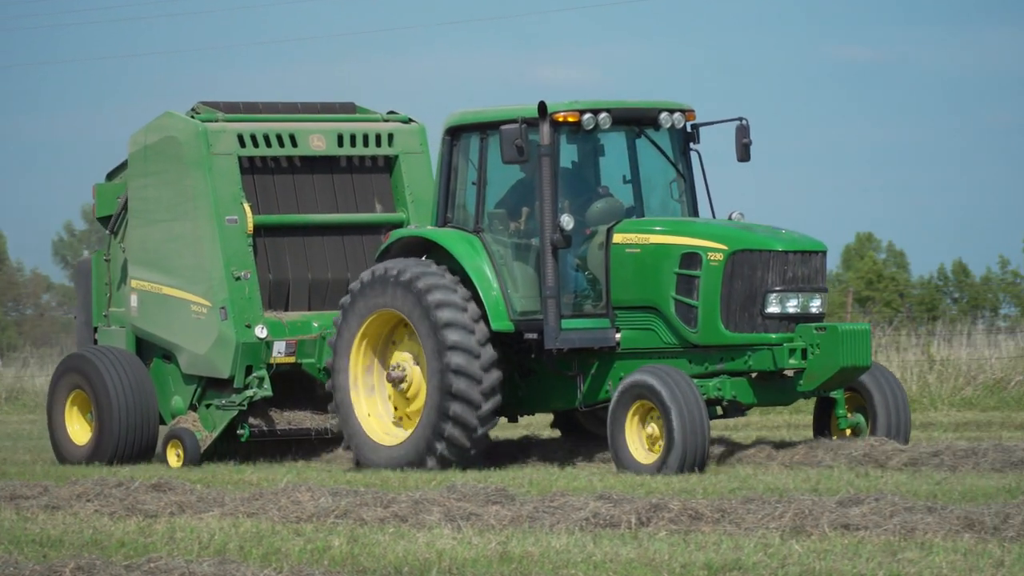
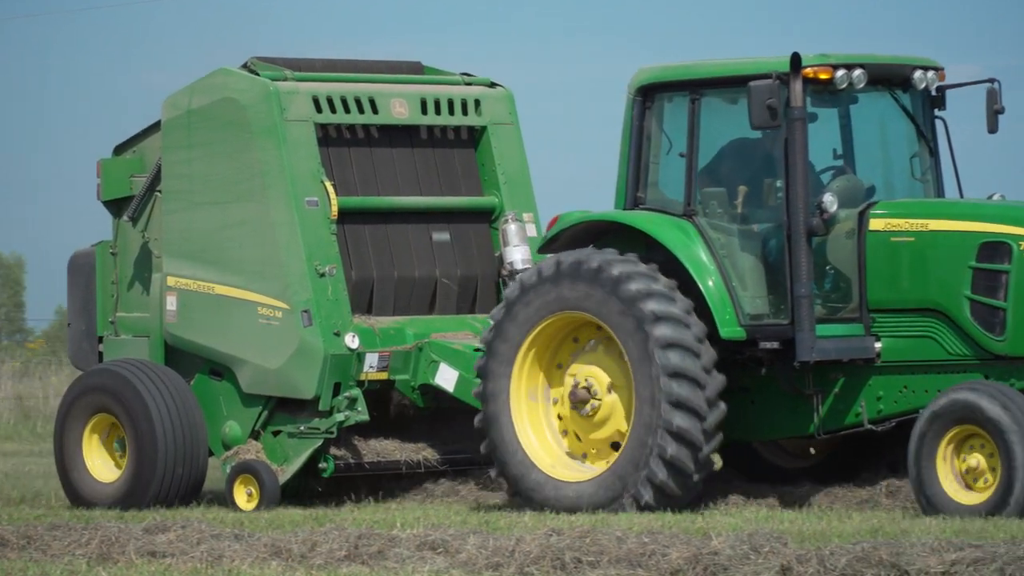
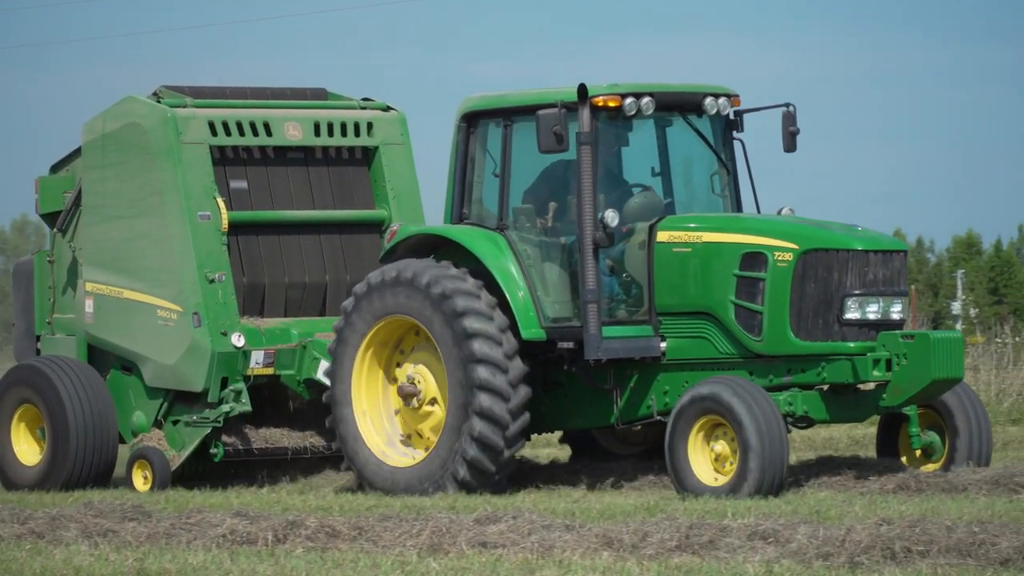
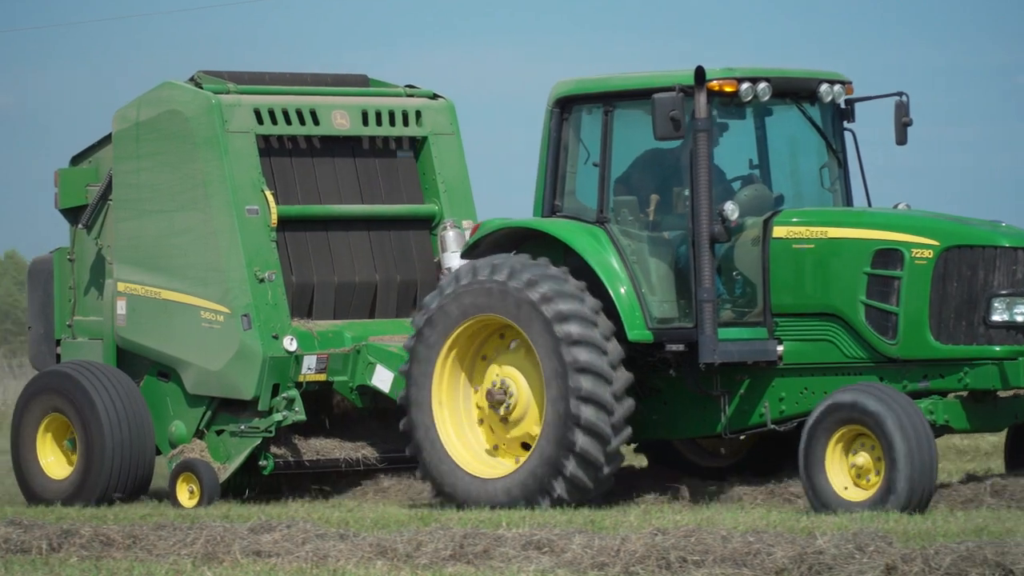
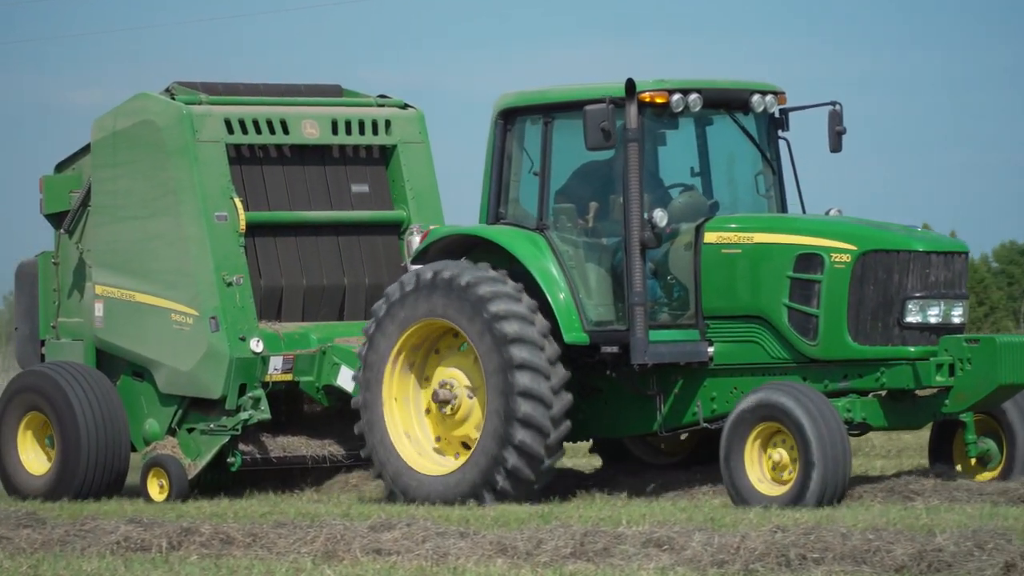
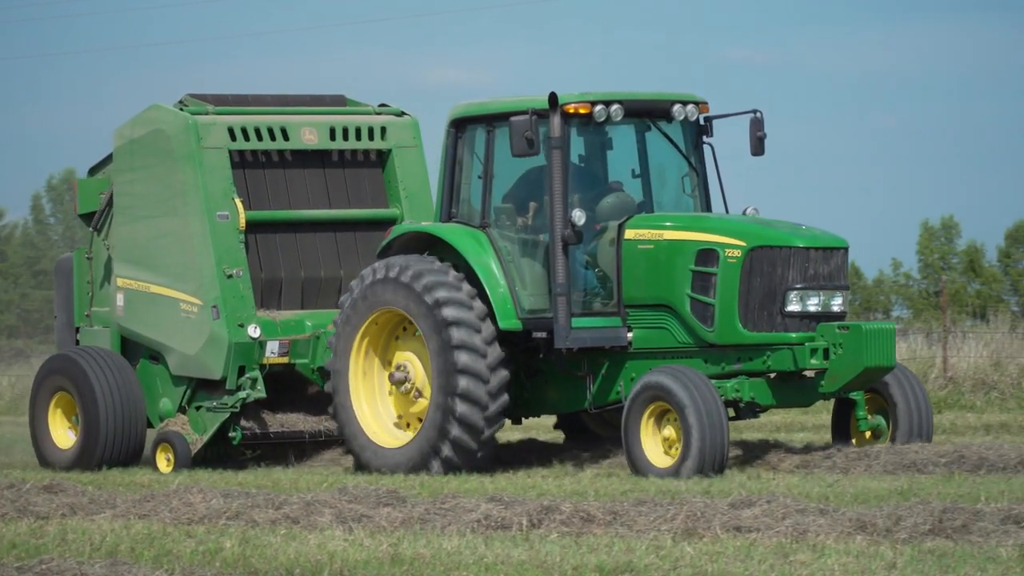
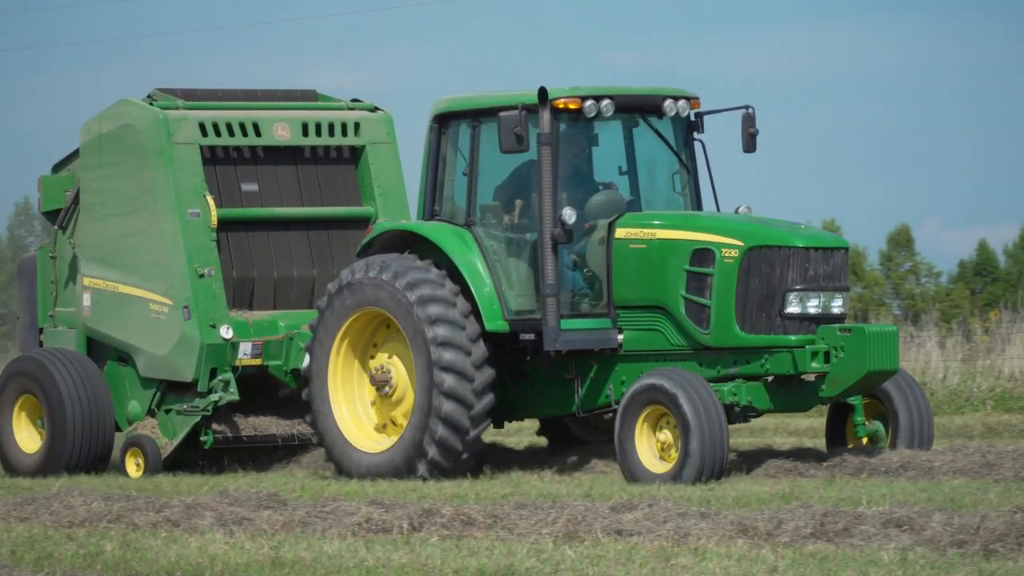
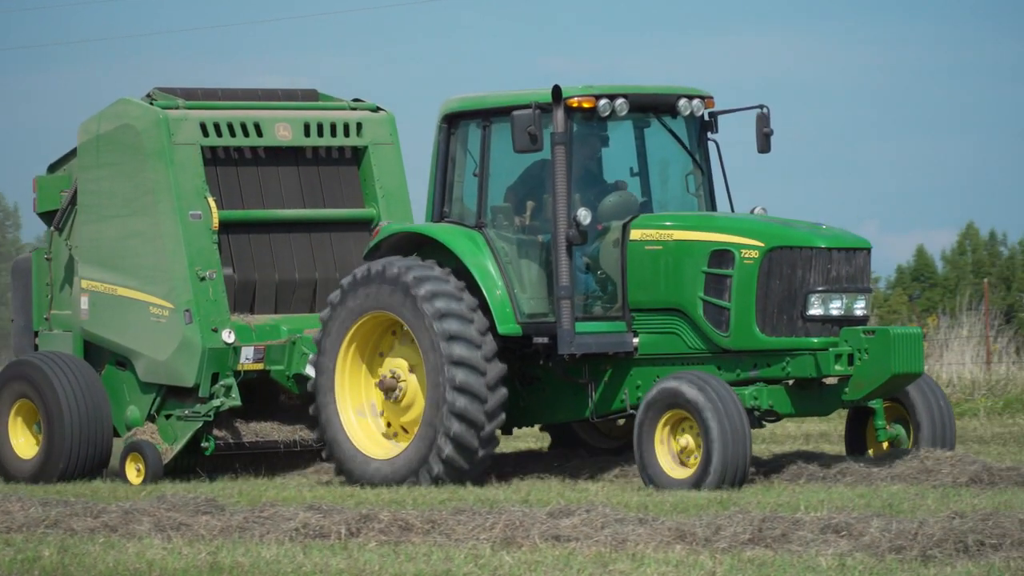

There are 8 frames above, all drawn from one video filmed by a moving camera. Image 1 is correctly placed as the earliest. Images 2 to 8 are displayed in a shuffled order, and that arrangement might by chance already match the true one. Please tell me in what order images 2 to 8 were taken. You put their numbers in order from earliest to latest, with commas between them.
6, 7, 8, 3, 5, 4, 2
